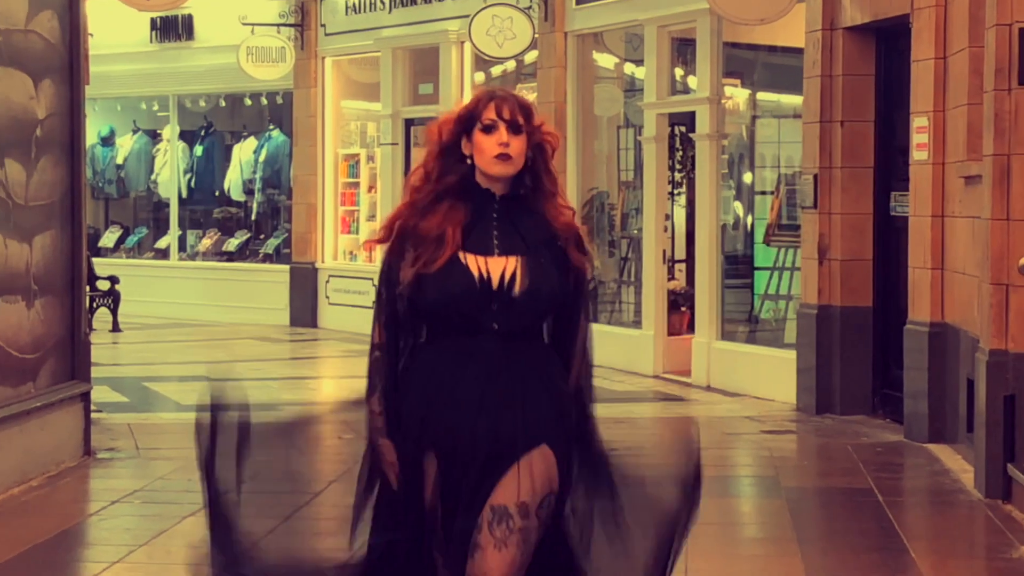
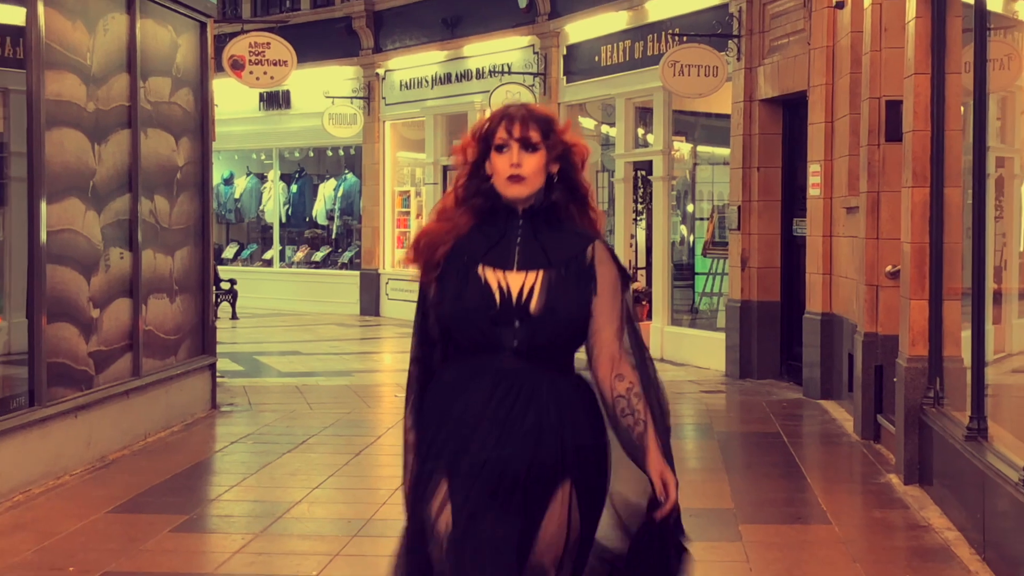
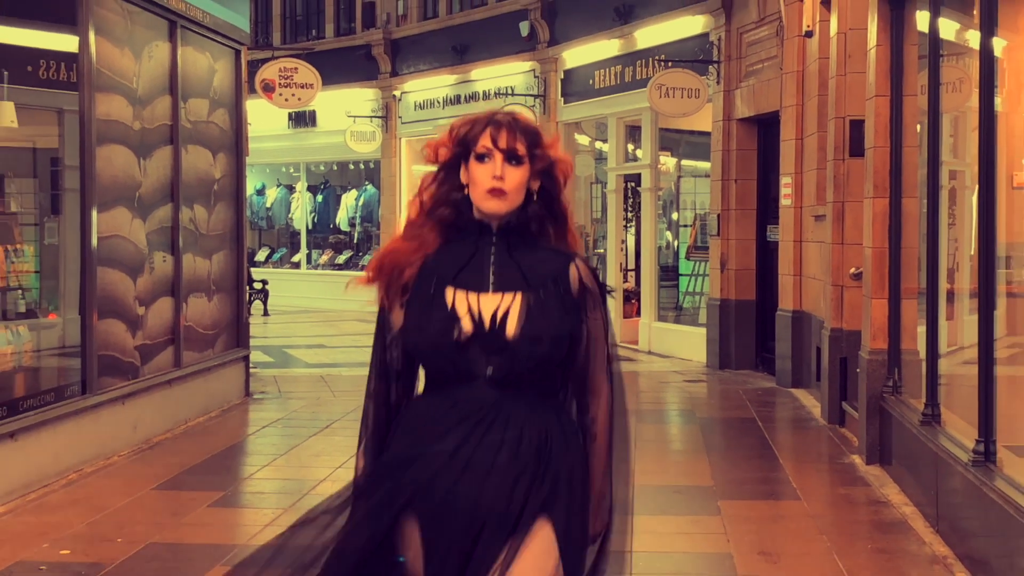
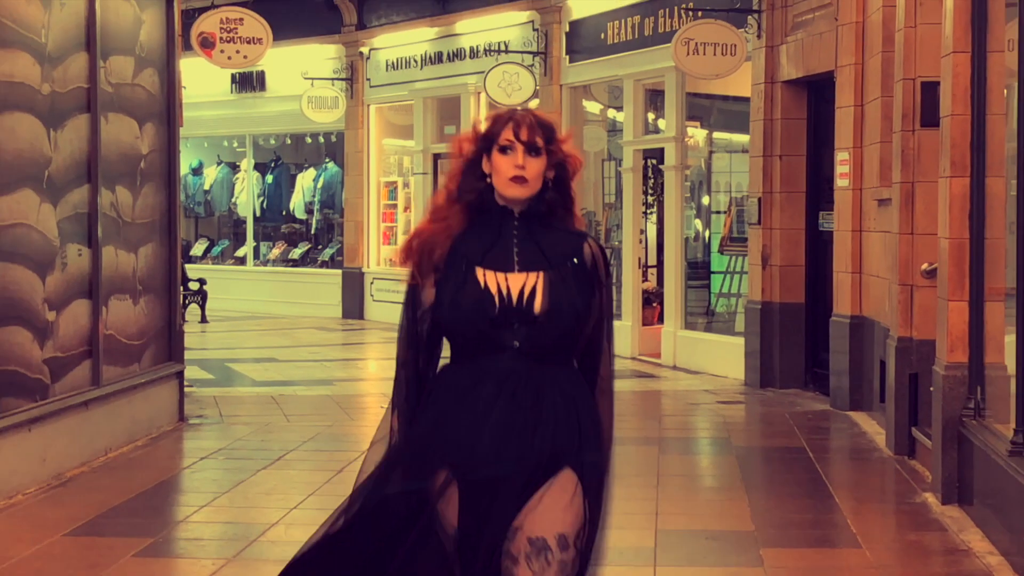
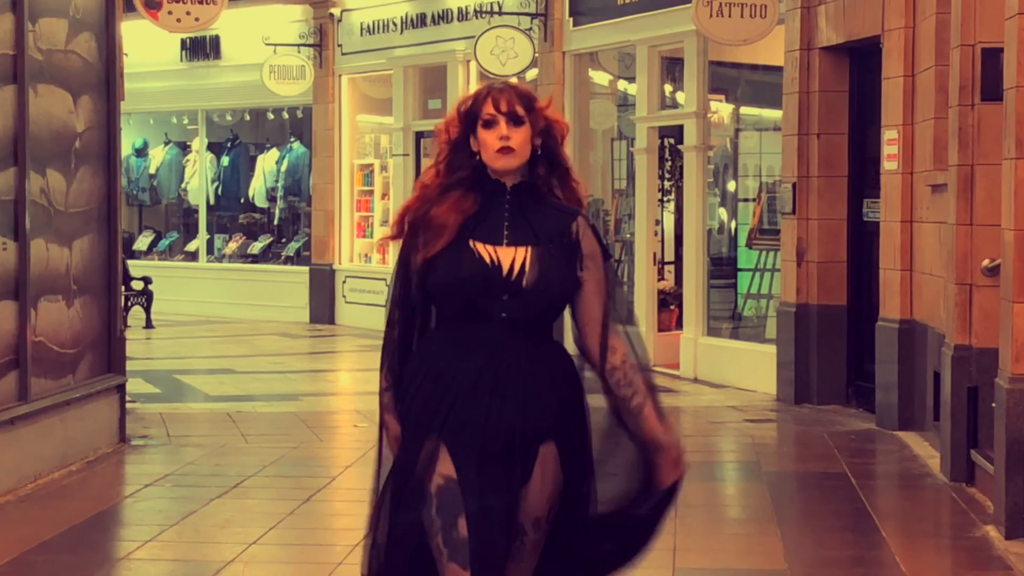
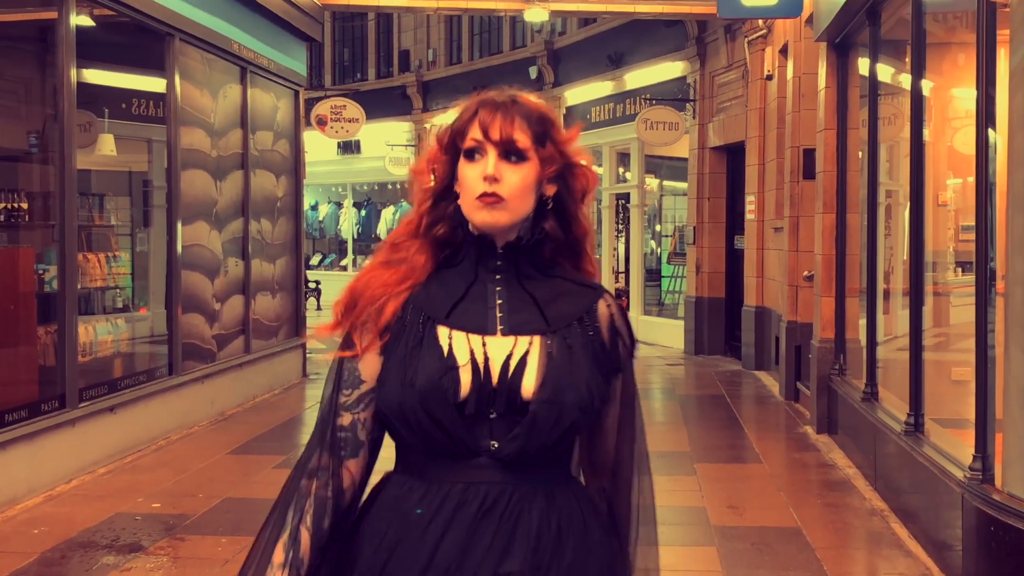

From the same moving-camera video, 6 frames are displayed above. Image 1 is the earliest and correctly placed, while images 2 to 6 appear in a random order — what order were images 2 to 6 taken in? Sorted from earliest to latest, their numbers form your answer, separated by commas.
5, 4, 2, 3, 6
